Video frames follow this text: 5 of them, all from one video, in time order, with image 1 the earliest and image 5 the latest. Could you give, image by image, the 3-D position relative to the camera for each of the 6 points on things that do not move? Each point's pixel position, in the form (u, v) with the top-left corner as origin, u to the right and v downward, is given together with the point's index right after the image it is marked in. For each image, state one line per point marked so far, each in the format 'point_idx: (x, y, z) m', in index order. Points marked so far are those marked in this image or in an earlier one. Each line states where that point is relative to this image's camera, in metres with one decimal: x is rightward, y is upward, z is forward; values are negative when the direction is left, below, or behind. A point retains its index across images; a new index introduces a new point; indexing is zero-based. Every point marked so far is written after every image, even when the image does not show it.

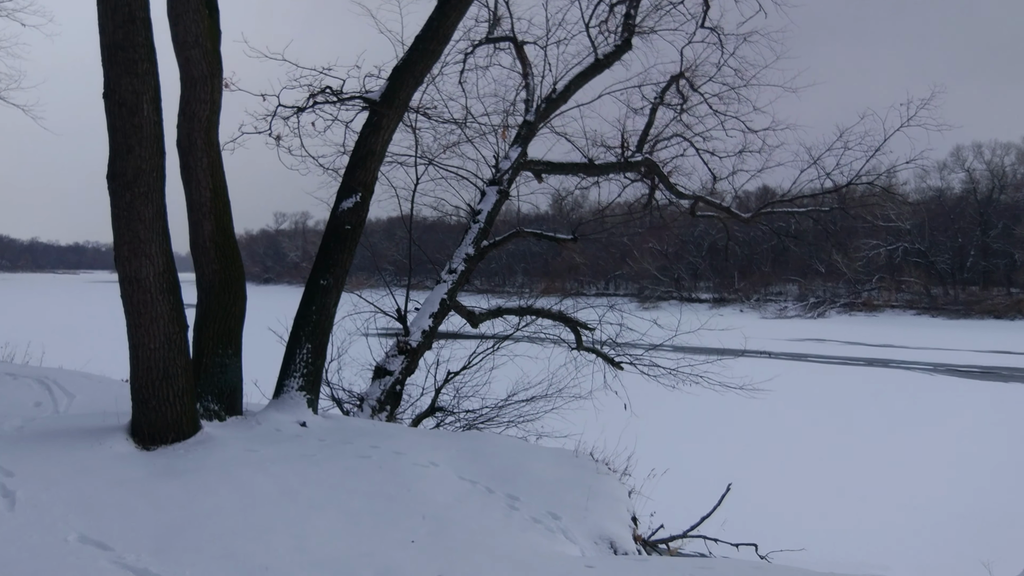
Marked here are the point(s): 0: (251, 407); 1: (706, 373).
0: (-2.5, -1.2, +7.0) m
1: (+2.6, -1.2, +9.6) m
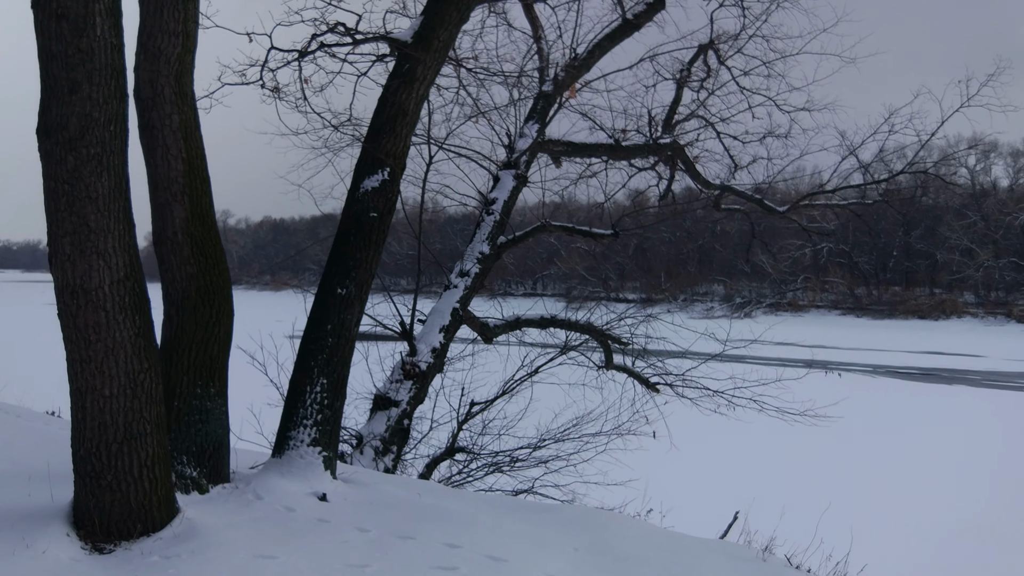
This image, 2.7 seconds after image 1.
0: (-2.0, -1.3, +5.1) m
1: (+2.9, -1.3, +8.2) m
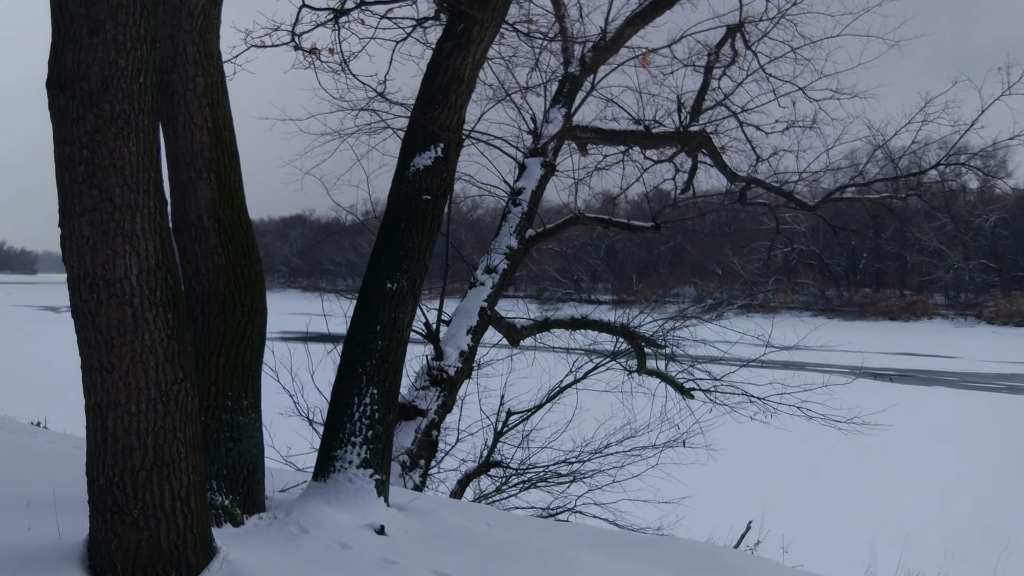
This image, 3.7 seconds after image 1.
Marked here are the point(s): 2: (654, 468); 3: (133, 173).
0: (-1.6, -1.2, +4.5) m
1: (+3.2, -1.3, +7.7) m
2: (+1.2, -1.5, +6.1) m
3: (-1.5, +0.4, +2.7) m
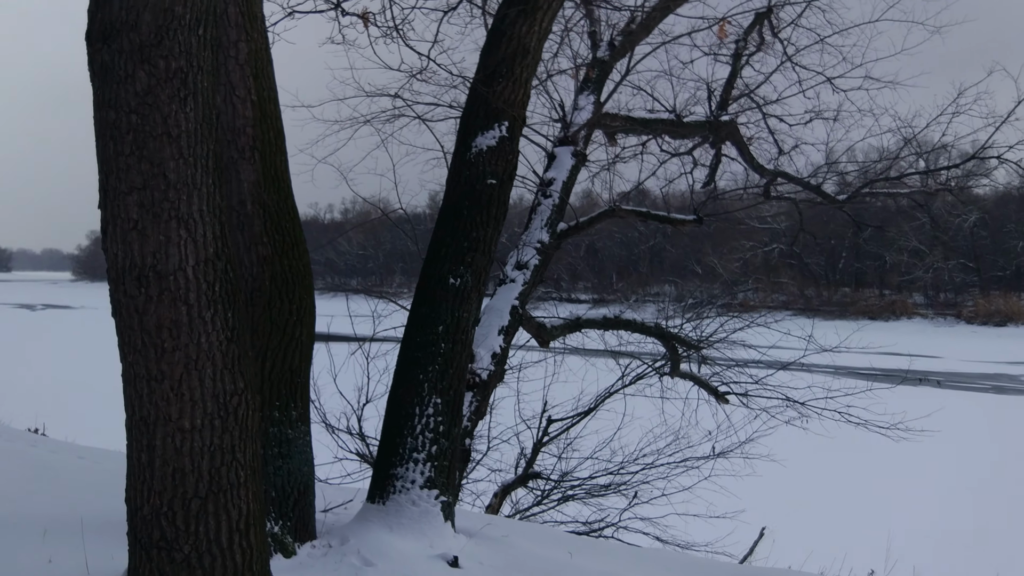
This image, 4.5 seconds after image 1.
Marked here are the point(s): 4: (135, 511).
0: (-1.2, -1.2, +4.0) m
1: (+3.5, -1.2, +7.4) m
2: (+1.5, -1.5, +5.8) m
3: (-1.0, +0.5, +2.3) m
4: (-1.3, -0.8, +2.4) m
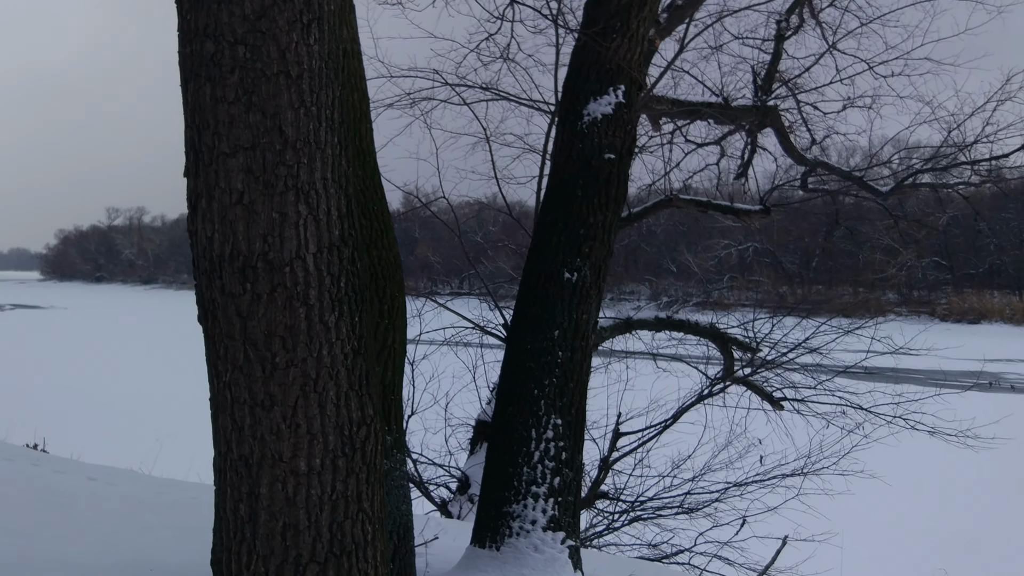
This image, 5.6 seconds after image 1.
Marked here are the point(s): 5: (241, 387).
0: (-0.7, -1.2, +3.4) m
1: (+3.9, -1.2, +6.9) m
2: (+2.0, -1.5, +5.2) m
3: (-0.5, +0.5, +1.7) m
4: (-0.7, -0.8, +1.8) m
5: (-0.6, -0.2, +1.7) m
